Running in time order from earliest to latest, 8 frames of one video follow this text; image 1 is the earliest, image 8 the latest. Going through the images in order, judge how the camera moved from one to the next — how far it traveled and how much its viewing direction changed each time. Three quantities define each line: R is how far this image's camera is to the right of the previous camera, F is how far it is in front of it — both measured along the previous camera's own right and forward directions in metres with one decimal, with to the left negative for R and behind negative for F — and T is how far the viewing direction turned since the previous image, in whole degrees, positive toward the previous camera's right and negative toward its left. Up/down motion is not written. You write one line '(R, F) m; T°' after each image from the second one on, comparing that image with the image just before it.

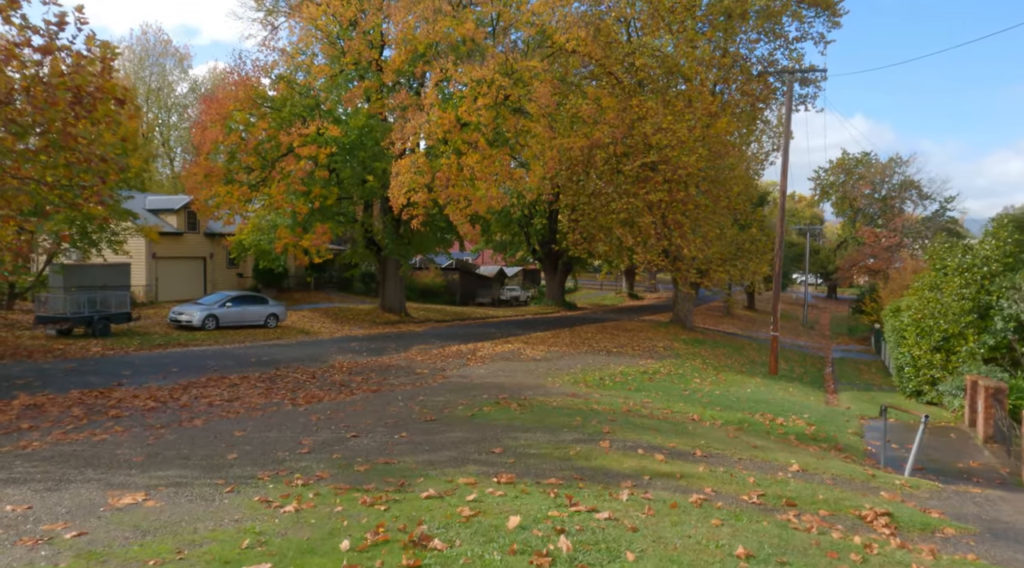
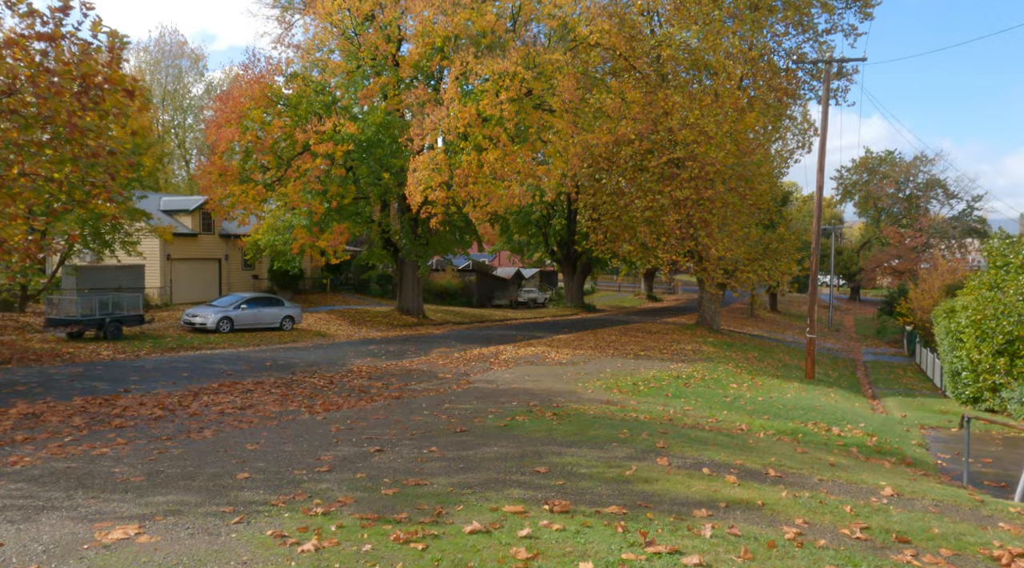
(-0.3, +0.9) m; -1°
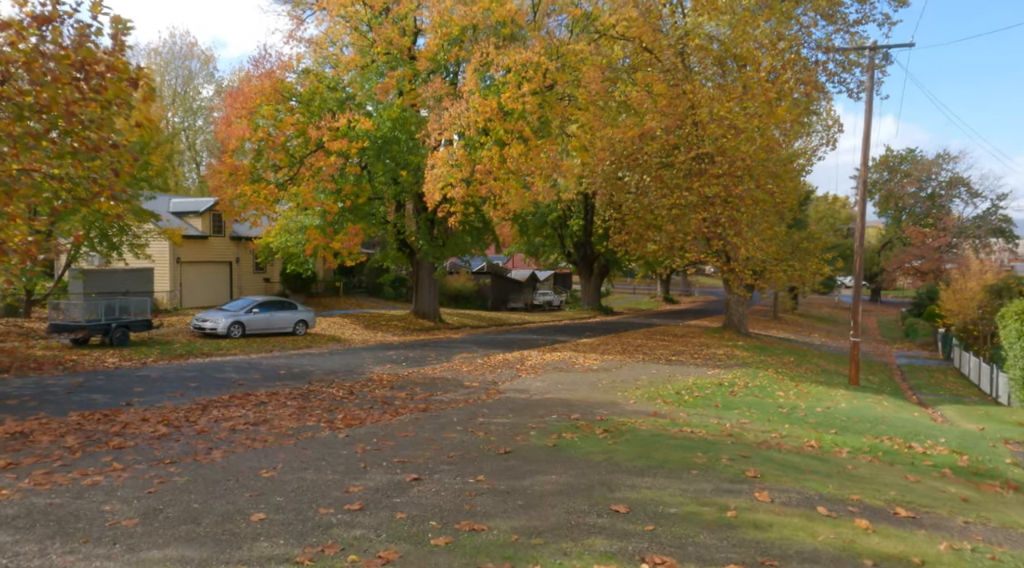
(-0.4, +1.1) m; -1°
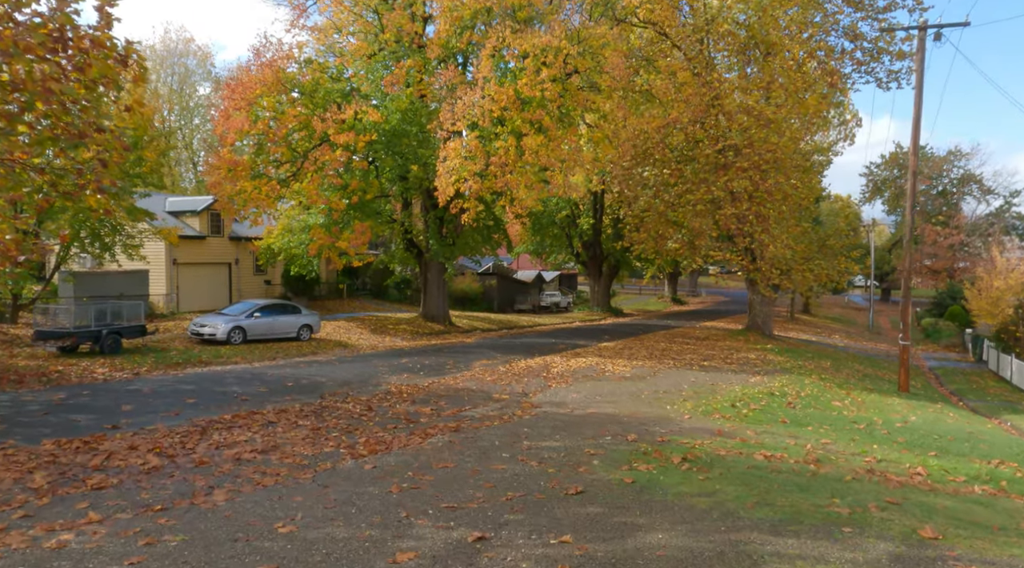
(-0.6, +1.5) m; 0°
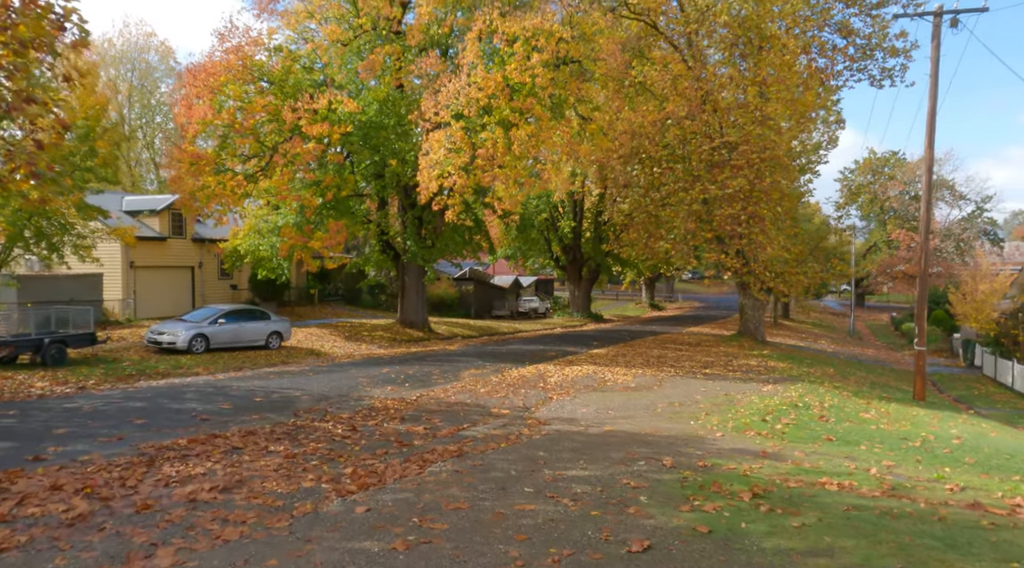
(-0.5, +1.6) m; +2°
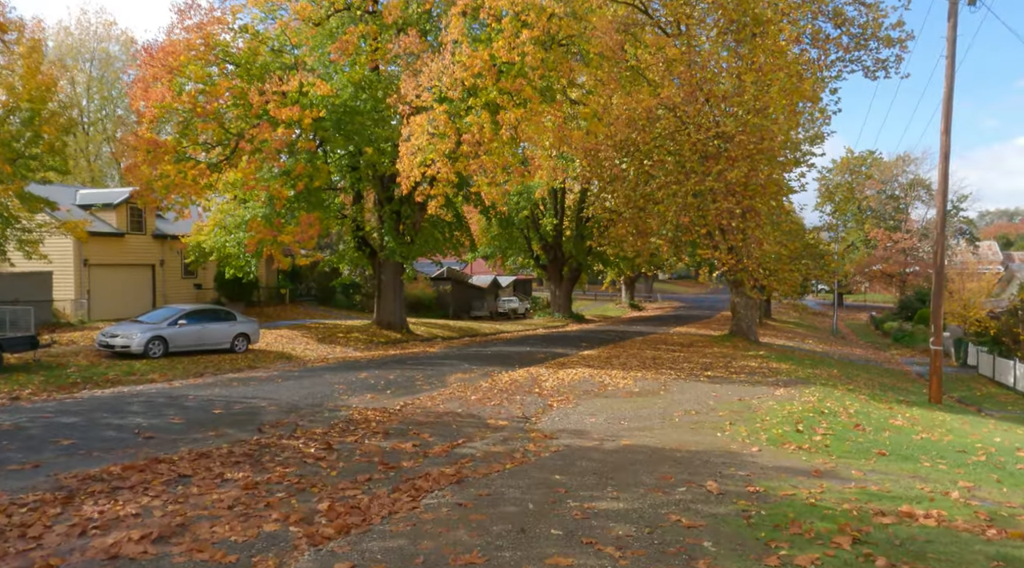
(-0.3, +1.5) m; +2°
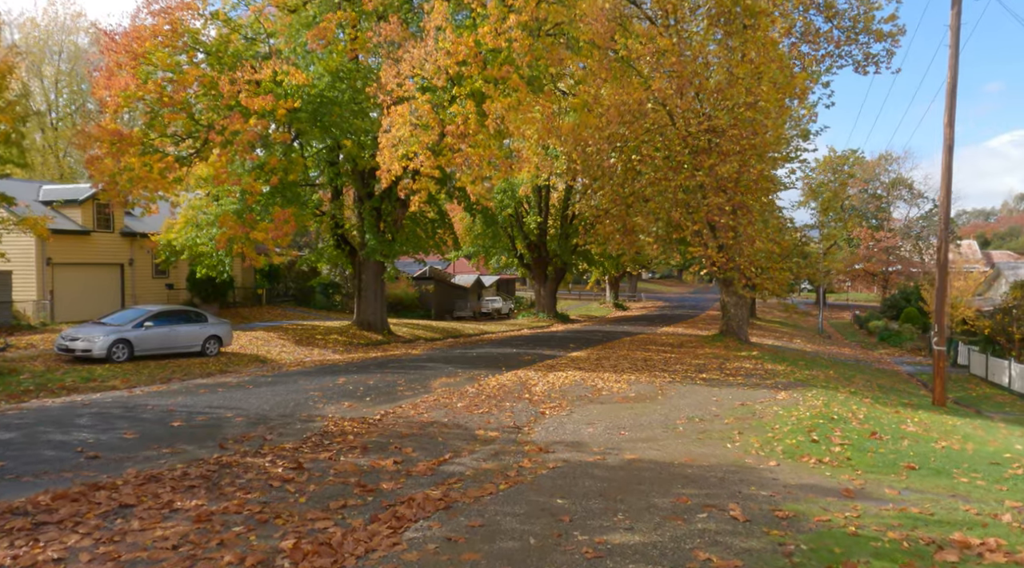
(-0.1, +0.9) m; +1°
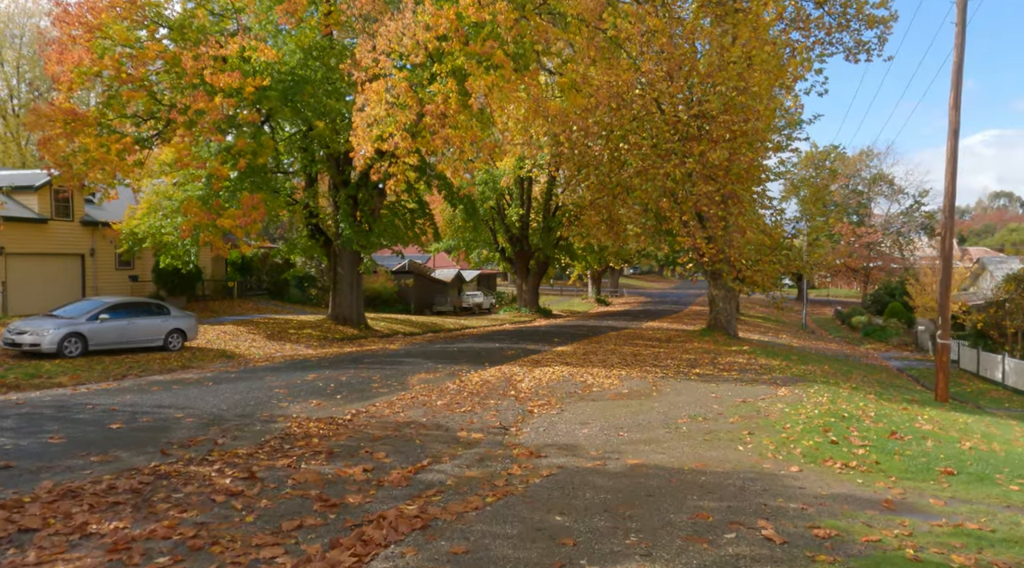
(-0.1, +1.0) m; +1°
